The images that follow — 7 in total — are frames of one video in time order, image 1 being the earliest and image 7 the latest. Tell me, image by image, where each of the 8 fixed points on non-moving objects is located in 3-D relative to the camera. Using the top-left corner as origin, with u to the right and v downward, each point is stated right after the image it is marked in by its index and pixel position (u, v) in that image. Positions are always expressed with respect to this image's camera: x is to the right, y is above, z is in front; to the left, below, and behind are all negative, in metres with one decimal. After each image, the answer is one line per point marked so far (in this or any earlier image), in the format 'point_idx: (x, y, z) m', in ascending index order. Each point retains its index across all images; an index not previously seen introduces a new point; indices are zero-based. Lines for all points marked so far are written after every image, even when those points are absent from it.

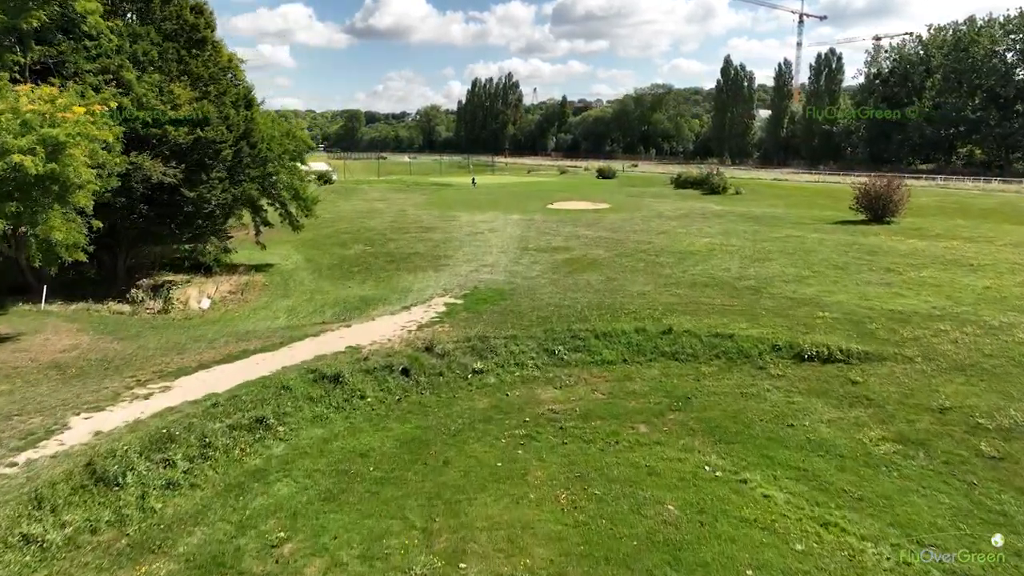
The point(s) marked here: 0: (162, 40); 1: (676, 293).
0: (-9.7, +6.8, +18.0) m
1: (+4.6, -0.2, +18.2) m
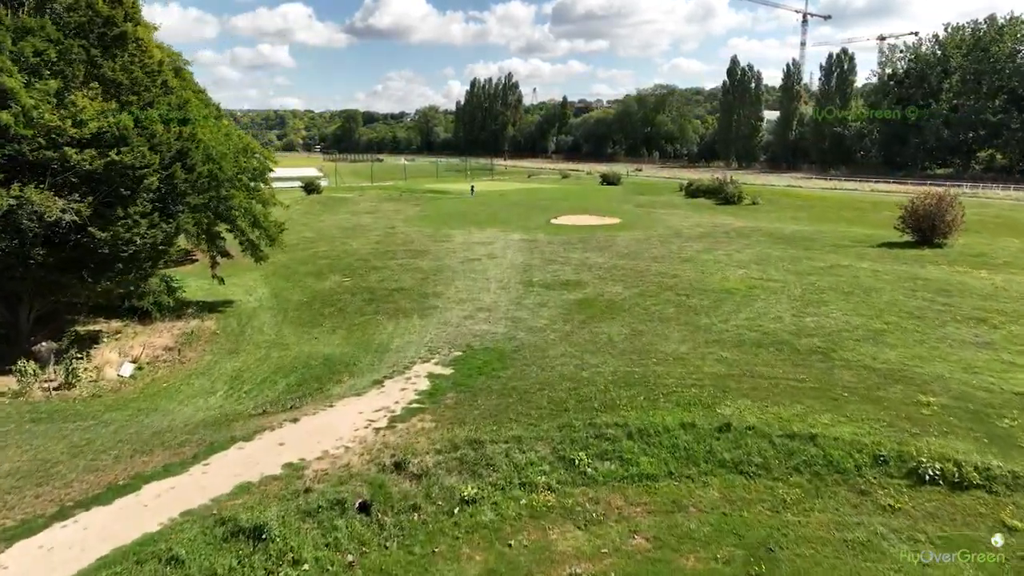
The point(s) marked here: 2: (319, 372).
0: (-9.6, +5.4, +14.2) m
1: (+4.6, -1.6, +14.4) m
2: (-4.3, -1.9, +14.5) m
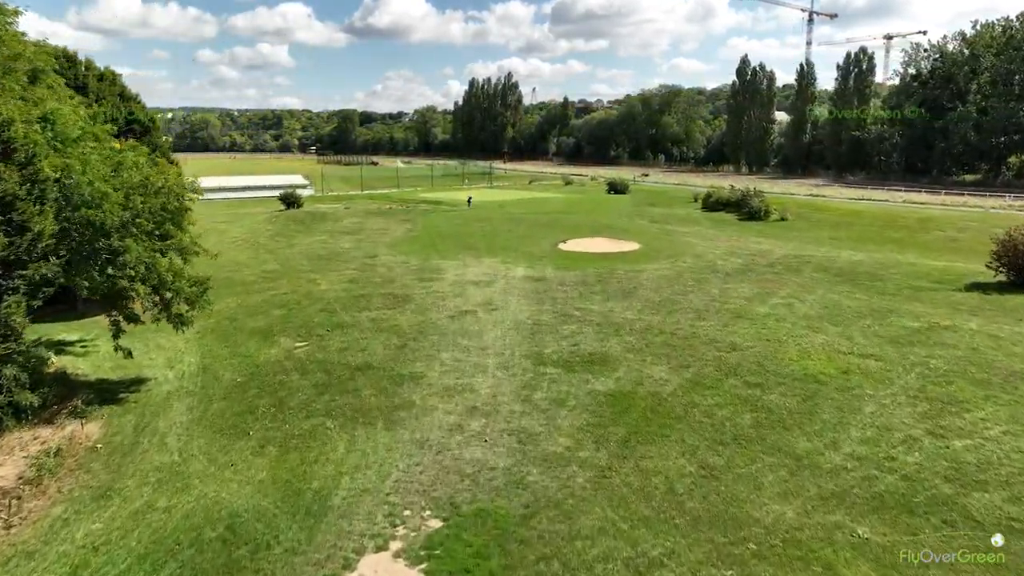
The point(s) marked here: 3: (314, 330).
0: (-9.5, +3.5, +8.6) m
1: (+4.8, -3.5, +8.8) m
2: (-4.1, -3.8, +8.9) m
3: (-6.0, -1.3, +19.7) m
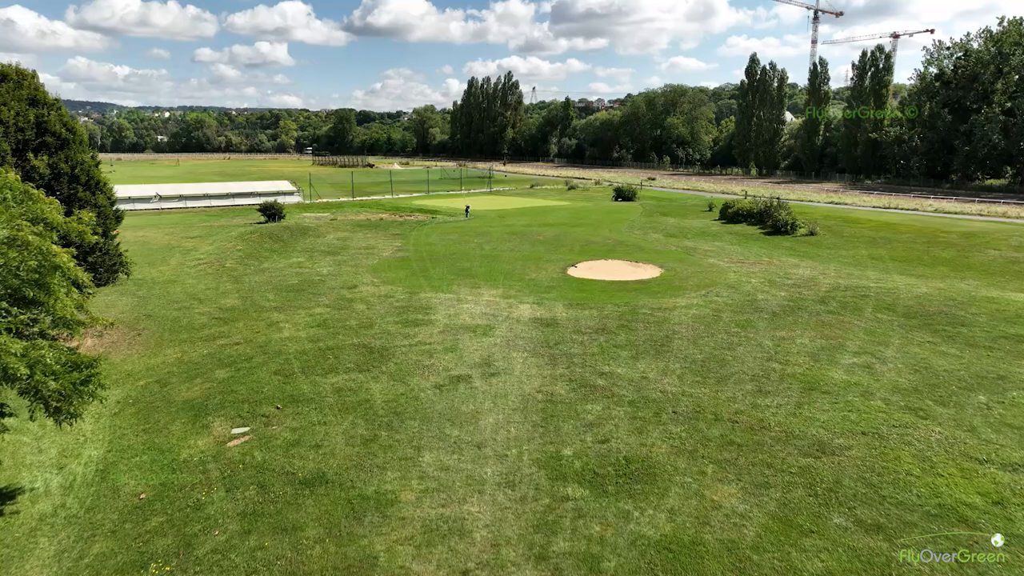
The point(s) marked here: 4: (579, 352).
0: (-9.4, +2.0, +4.1) m
1: (+4.9, -5.0, +4.3) m
2: (-4.0, -5.3, +4.4) m
3: (-5.9, -2.7, +15.2) m
4: (+1.8, -1.7, +18.0) m
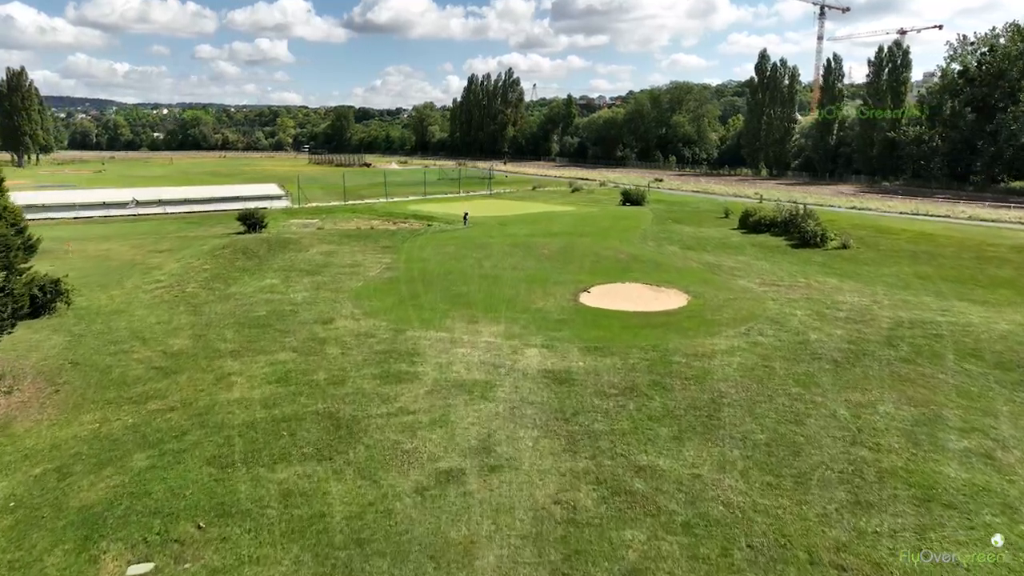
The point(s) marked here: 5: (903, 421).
0: (-9.3, +0.7, 0.0) m
1: (+5.0, -6.3, +0.3) m
2: (-3.9, -6.6, +0.4) m
3: (-5.7, -4.0, +11.1) m
4: (+2.0, -3.0, +13.9) m
5: (+8.6, -2.9, +14.4) m
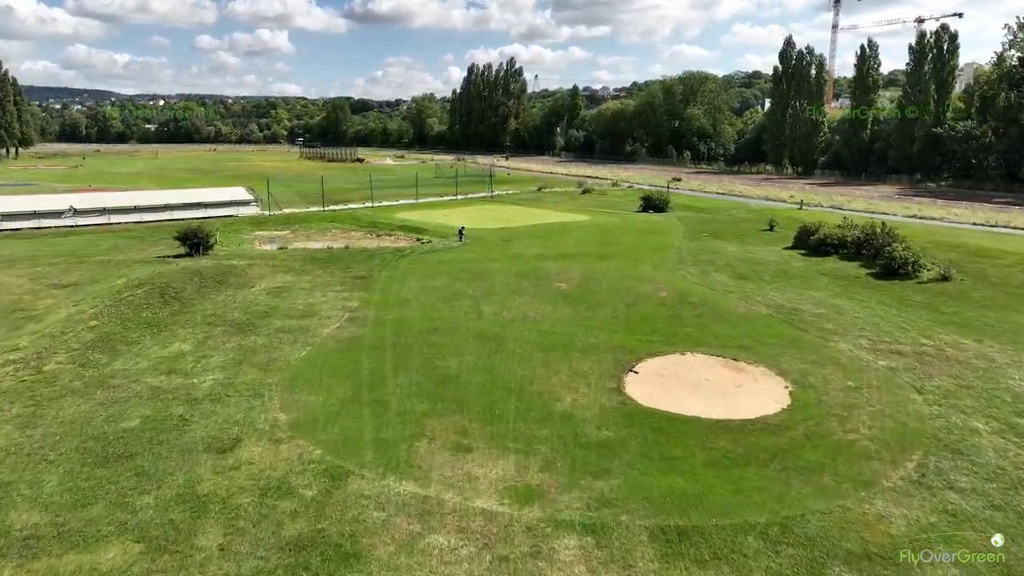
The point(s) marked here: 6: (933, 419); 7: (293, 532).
0: (-9.0, -1.8, -8.8) m
1: (+5.3, -8.9, -8.5) m
2: (-3.6, -9.1, -8.4) m
3: (-5.4, -6.4, +2.3) m
4: (+2.3, -5.4, +5.1) m
5: (+8.9, -5.3, +5.6) m
6: (+10.1, -3.1, +15.5) m
7: (-3.7, -4.0, +11.2) m
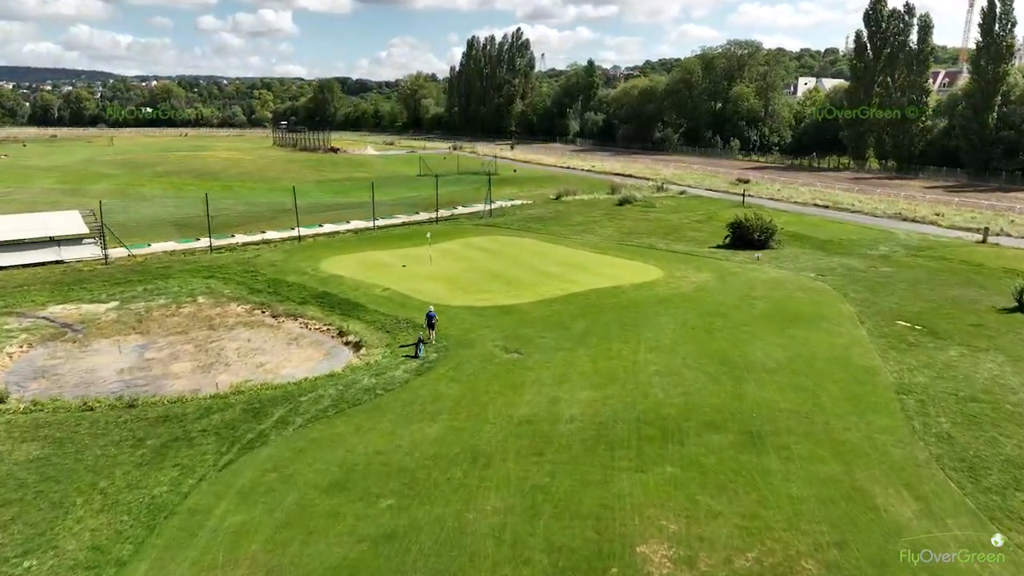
0: (-9.0, -8.6, -32.3) m
1: (+5.3, -15.6, -32.0) m
2: (-3.6, -15.9, -31.7) m
3: (-5.4, -12.9, -21.1) m
4: (+2.4, -11.8, -18.4) m
5: (+9.0, -11.7, -18.0) m
6: (+10.3, -9.2, -8.1) m
7: (-3.6, -10.3, -12.2) m
